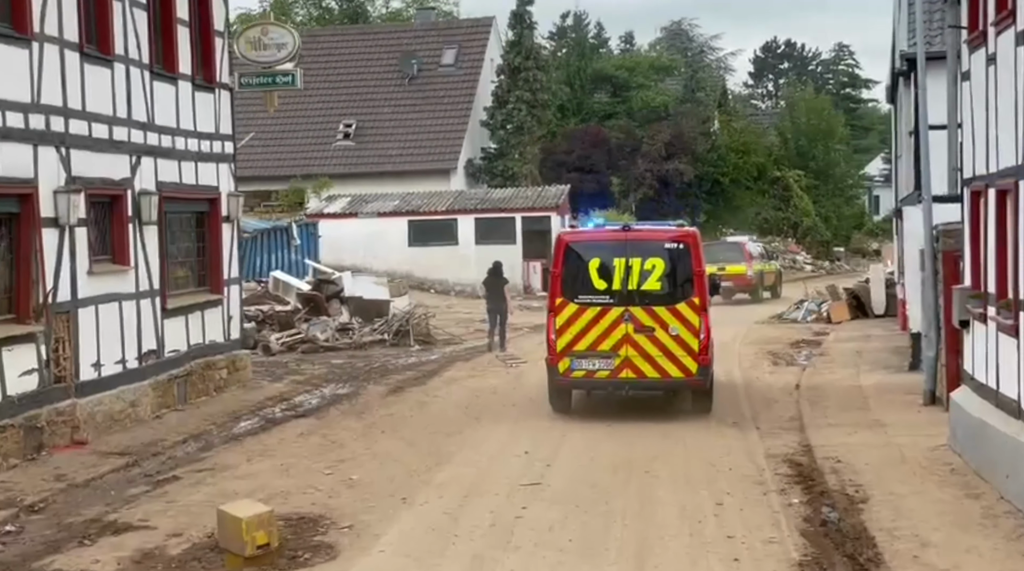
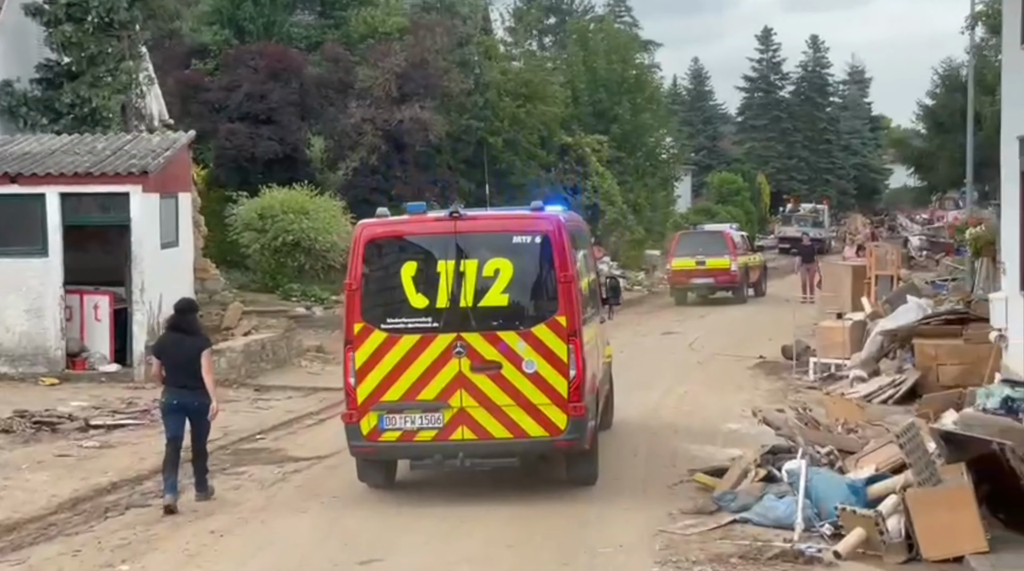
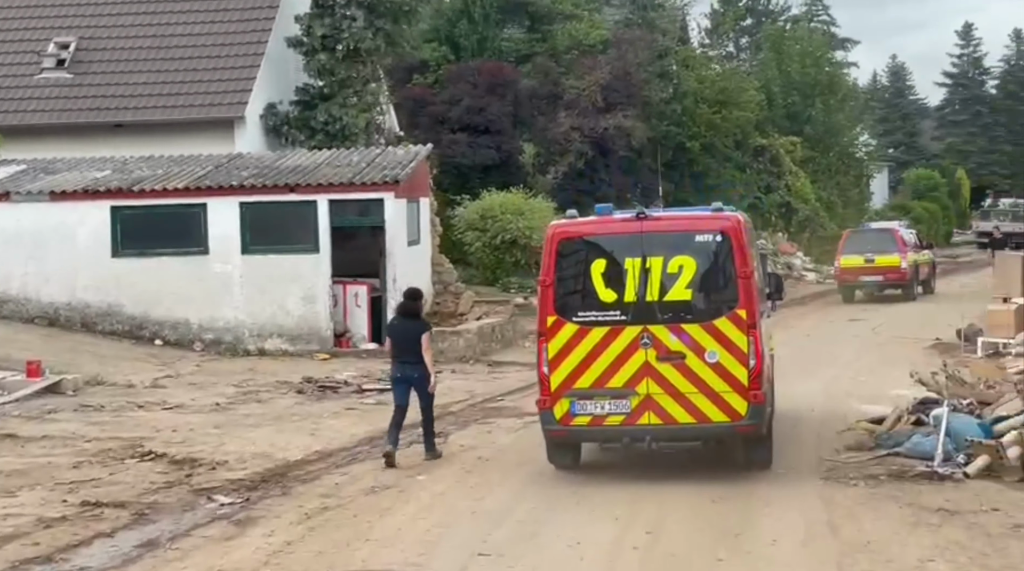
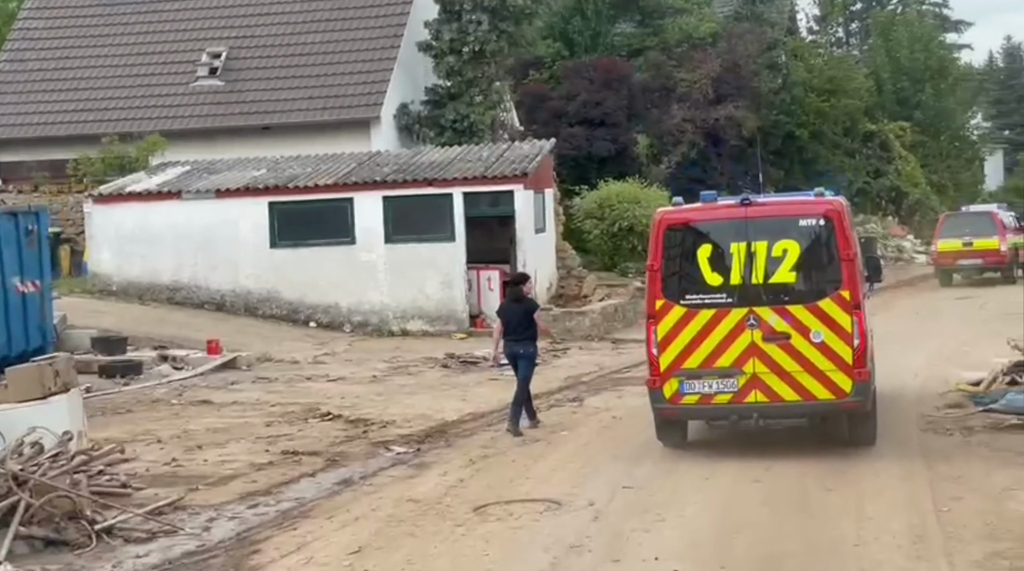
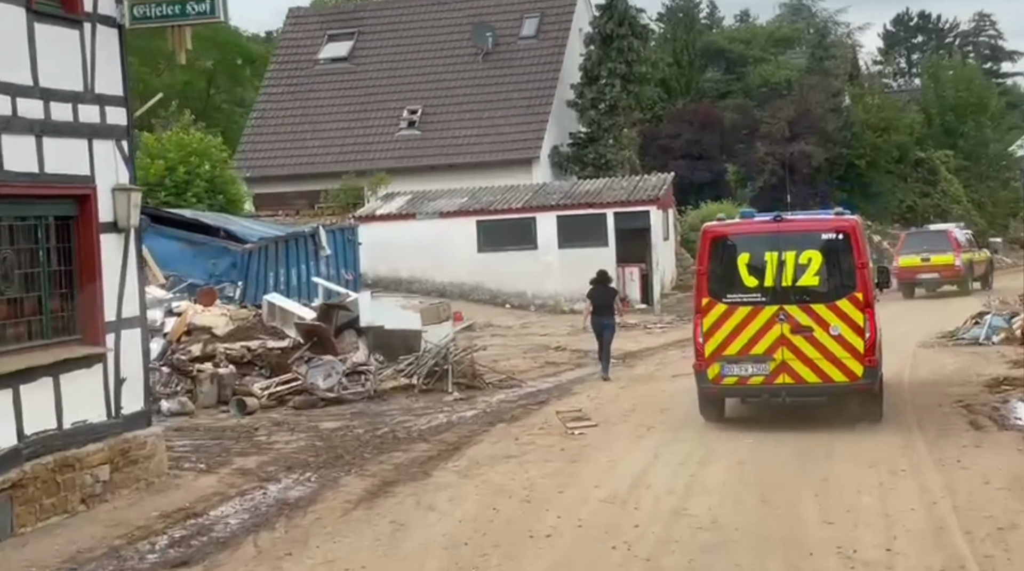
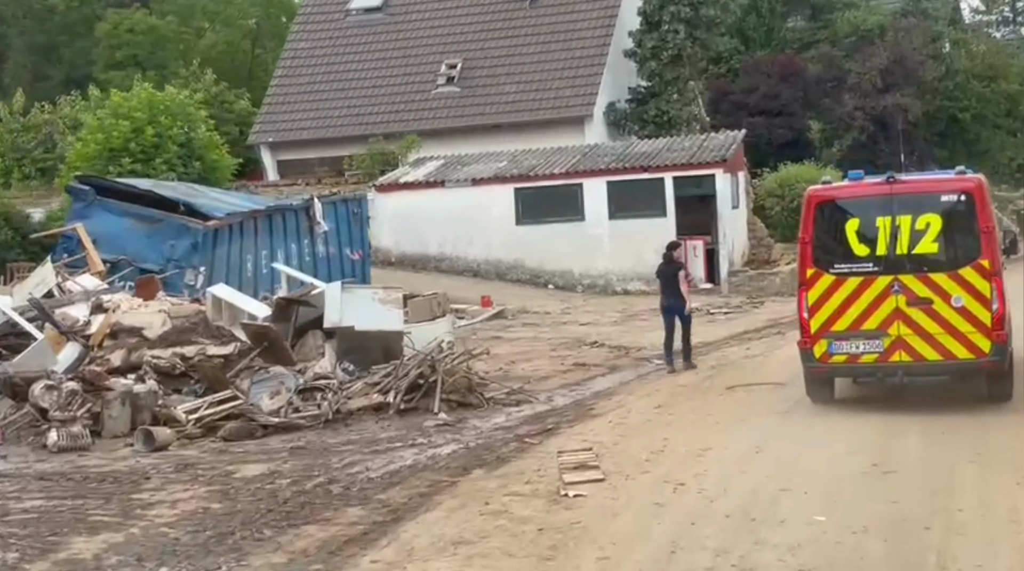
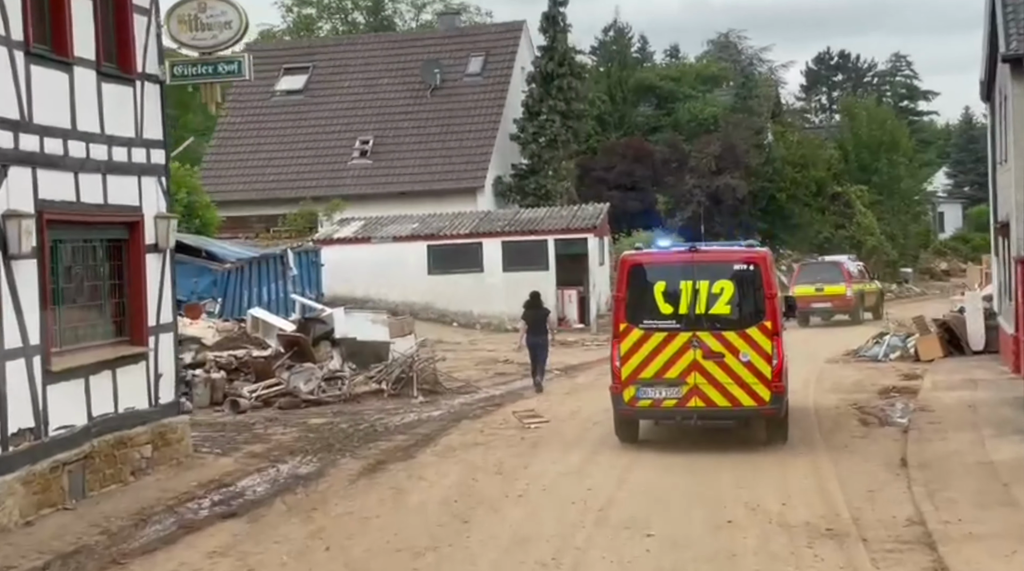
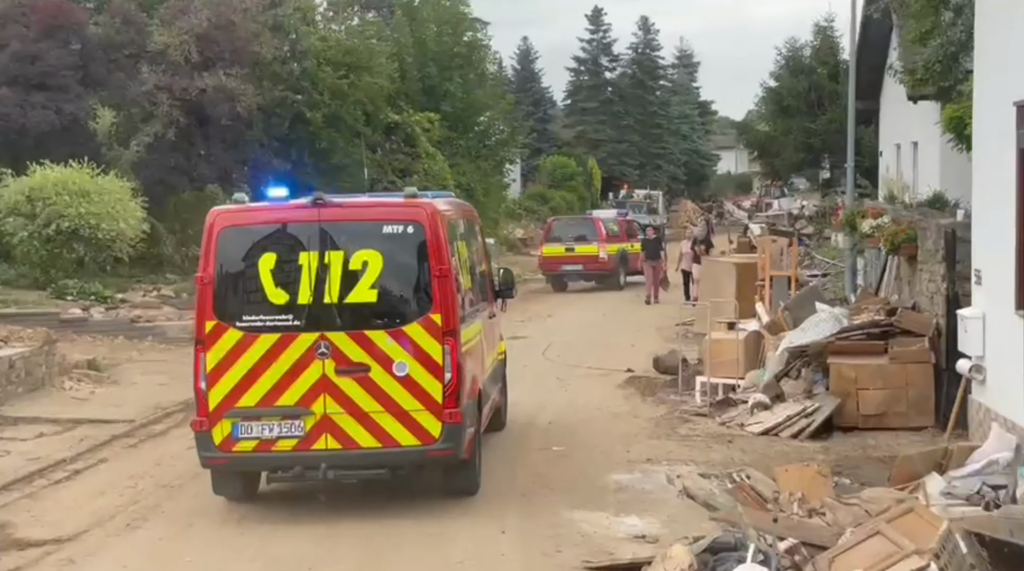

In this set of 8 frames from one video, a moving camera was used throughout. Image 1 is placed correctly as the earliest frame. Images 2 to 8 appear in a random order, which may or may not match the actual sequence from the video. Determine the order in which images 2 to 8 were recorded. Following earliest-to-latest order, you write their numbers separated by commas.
7, 5, 6, 4, 3, 2, 8
